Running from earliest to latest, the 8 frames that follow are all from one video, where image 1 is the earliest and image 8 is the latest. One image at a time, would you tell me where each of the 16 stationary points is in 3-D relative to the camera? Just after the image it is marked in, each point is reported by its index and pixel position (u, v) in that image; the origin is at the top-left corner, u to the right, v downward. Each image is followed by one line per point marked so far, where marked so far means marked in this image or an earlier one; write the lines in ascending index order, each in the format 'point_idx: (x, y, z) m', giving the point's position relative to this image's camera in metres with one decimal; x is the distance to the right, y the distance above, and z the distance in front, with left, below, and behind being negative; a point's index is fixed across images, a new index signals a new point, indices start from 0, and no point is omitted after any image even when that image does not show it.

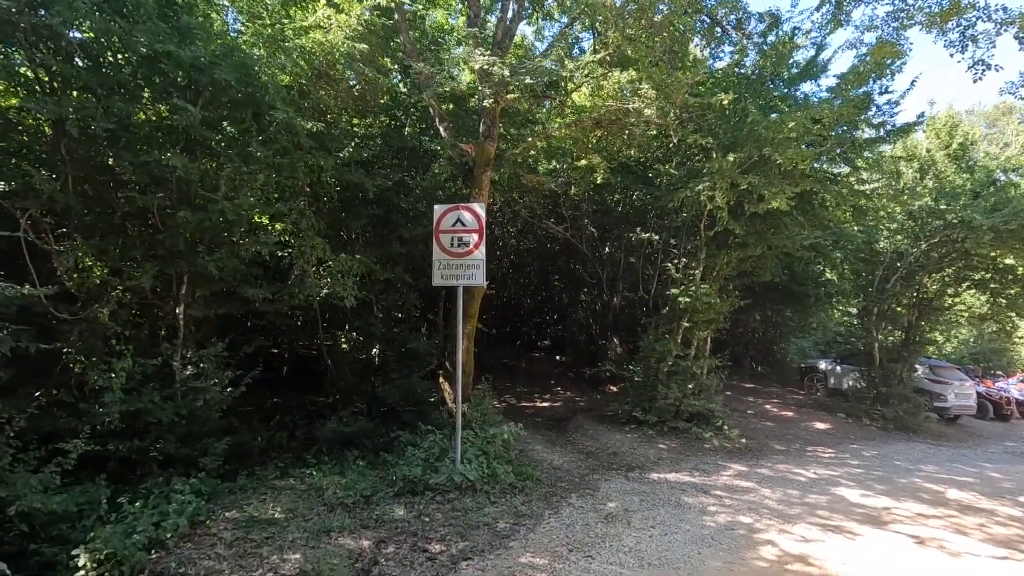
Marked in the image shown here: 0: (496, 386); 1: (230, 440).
0: (-0.5, -2.9, +15.9) m
1: (-4.0, -2.2, +7.7) m
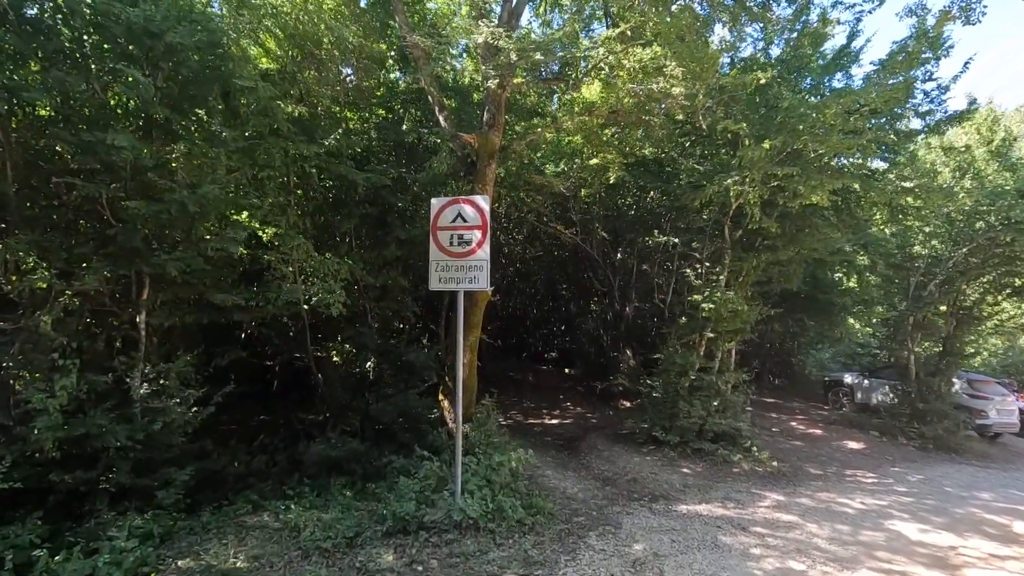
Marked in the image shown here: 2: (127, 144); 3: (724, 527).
0: (-0.3, -3.2, +14.9) m
1: (-3.9, -2.2, +6.7) m
2: (-3.5, +1.3, +4.8) m
3: (+2.6, -3.0, +6.6) m
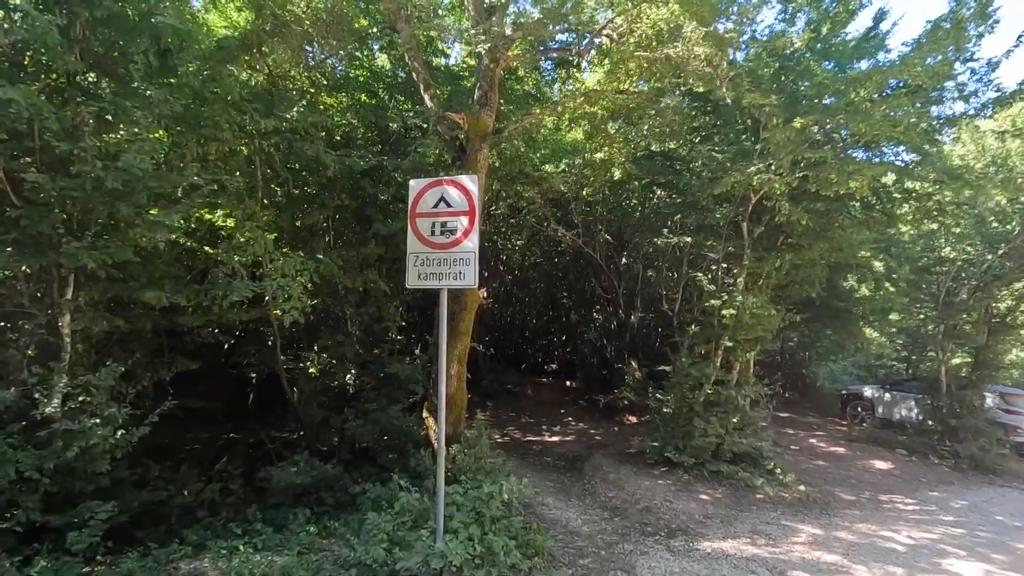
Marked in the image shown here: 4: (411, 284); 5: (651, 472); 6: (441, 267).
0: (-0.4, -3.3, +13.9) m
1: (-4.0, -2.2, +5.7) m
2: (-3.5, +1.4, +3.8) m
3: (+2.6, -2.9, +5.5) m
4: (-1.0, 0.0, +5.3) m
5: (+2.4, -3.2, +9.2) m
6: (-0.7, +0.2, +5.2) m
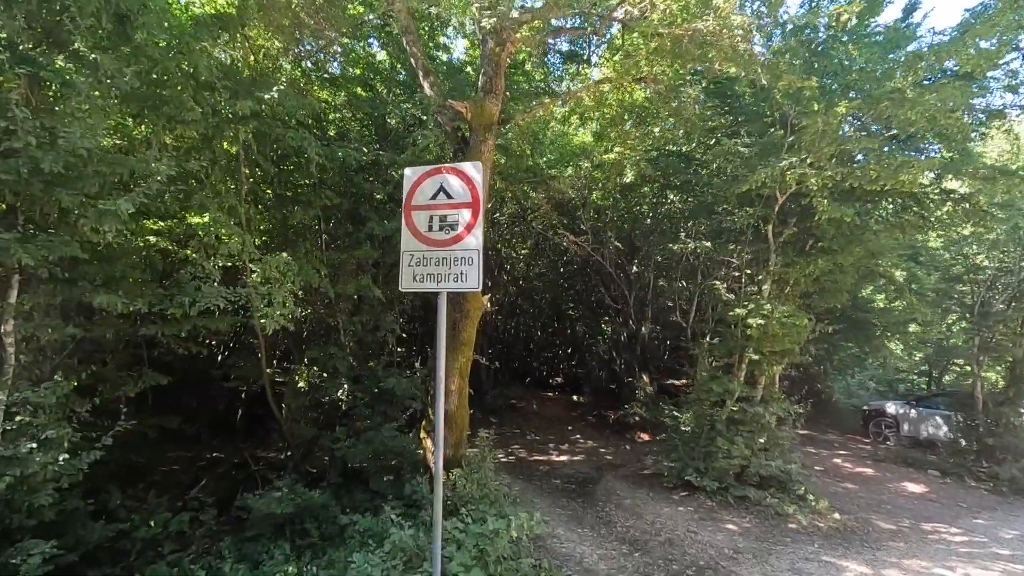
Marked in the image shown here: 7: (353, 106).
0: (-0.3, -3.6, +13.1) m
1: (-3.9, -2.3, +5.0) m
2: (-3.5, +1.4, +3.2) m
3: (+2.6, -3.0, +4.8) m
4: (-0.9, 0.0, +4.6) m
5: (+2.5, -3.3, +8.4) m
6: (-0.6, +0.2, +4.5) m
7: (-2.3, +2.6, +7.7) m
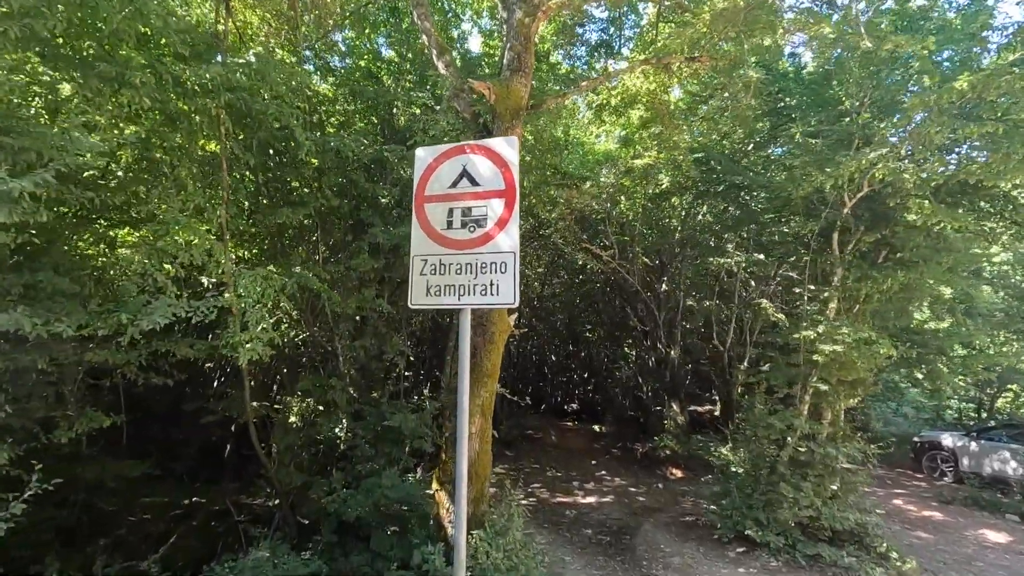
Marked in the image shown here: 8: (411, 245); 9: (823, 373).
0: (+0.1, -4.0, +11.8) m
1: (-3.6, -2.4, +3.8) m
2: (-3.2, +1.3, +2.2) m
3: (+2.9, -3.1, +3.5) m
4: (-0.6, -0.1, +3.4) m
5: (+2.9, -3.5, +7.1) m
6: (-0.3, +0.1, +3.4) m
7: (-1.9, +2.4, +6.7) m
8: (-0.7, +0.3, +3.5) m
9: (+4.3, -1.2, +7.4) m
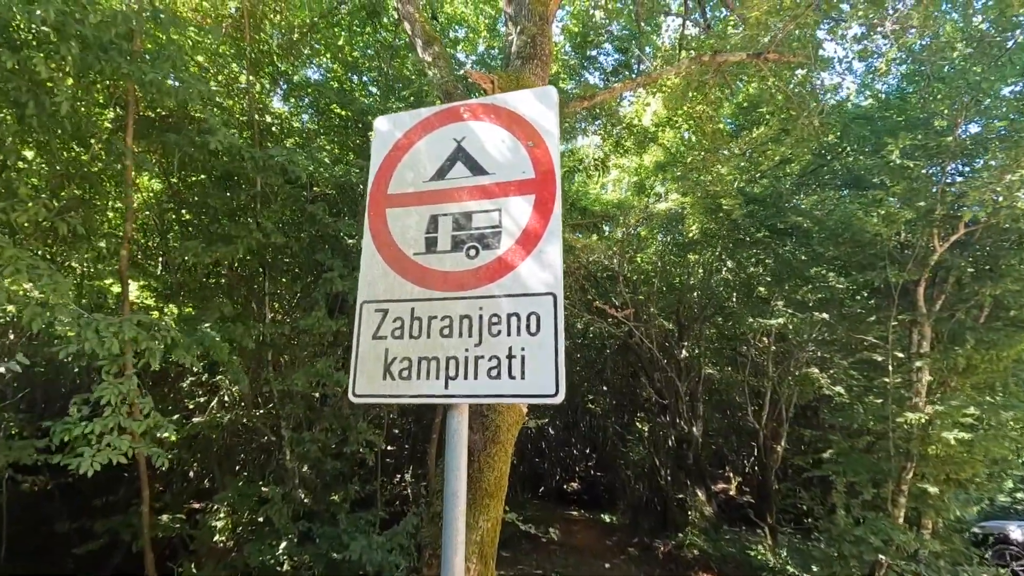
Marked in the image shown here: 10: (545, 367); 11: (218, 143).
0: (+0.1, -5.2, +9.6) m
1: (-3.5, -2.7, +1.8) m
2: (-3.1, +1.2, +0.6) m
3: (+3.1, -3.3, +1.5) m
4: (-0.5, -0.3, +1.8) m
5: (+2.9, -4.2, +5.1) m
6: (-0.2, -0.2, +1.8) m
7: (-1.9, +1.7, +5.3) m
8: (-0.5, 0.0, +1.9) m
9: (+4.4, -1.9, +5.7) m
10: (+0.1, -0.2, +1.6) m
11: (-1.8, +0.9, +3.6) m
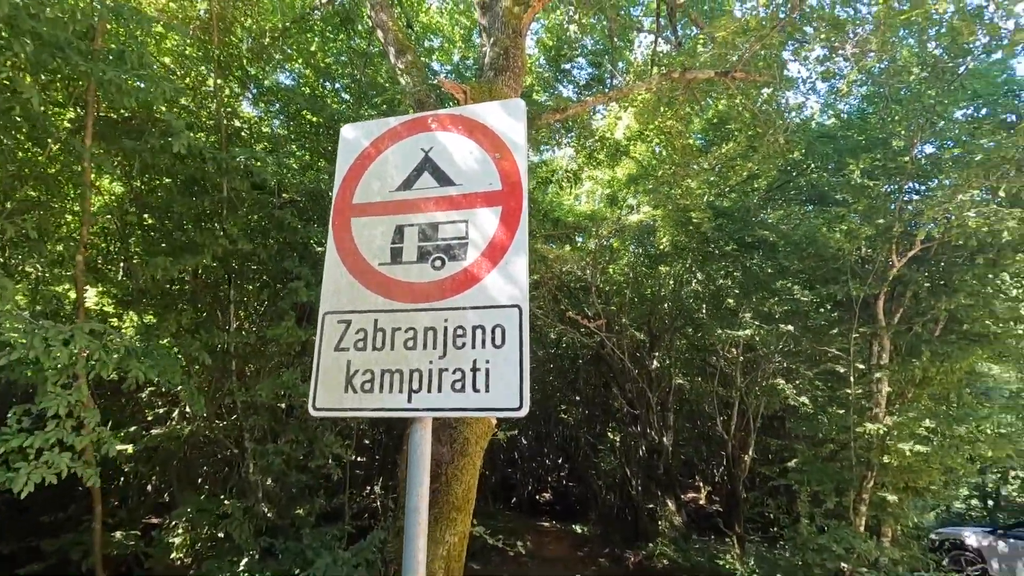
0: (-0.4, -5.4, +9.5) m
1: (-3.6, -2.7, +1.6) m
2: (-3.1, +1.2, +0.5) m
3: (+2.9, -3.4, +1.6) m
4: (-0.6, -0.4, +1.7) m
5: (+2.6, -4.3, +5.1) m
6: (-0.3, -0.2, +1.7) m
7: (-2.1, +1.6, +5.2) m
8: (-0.7, 0.0, +1.9) m
9: (+4.0, -2.1, +5.8) m
10: (0.0, -0.3, +1.6) m
11: (-2.0, +0.9, +3.6) m
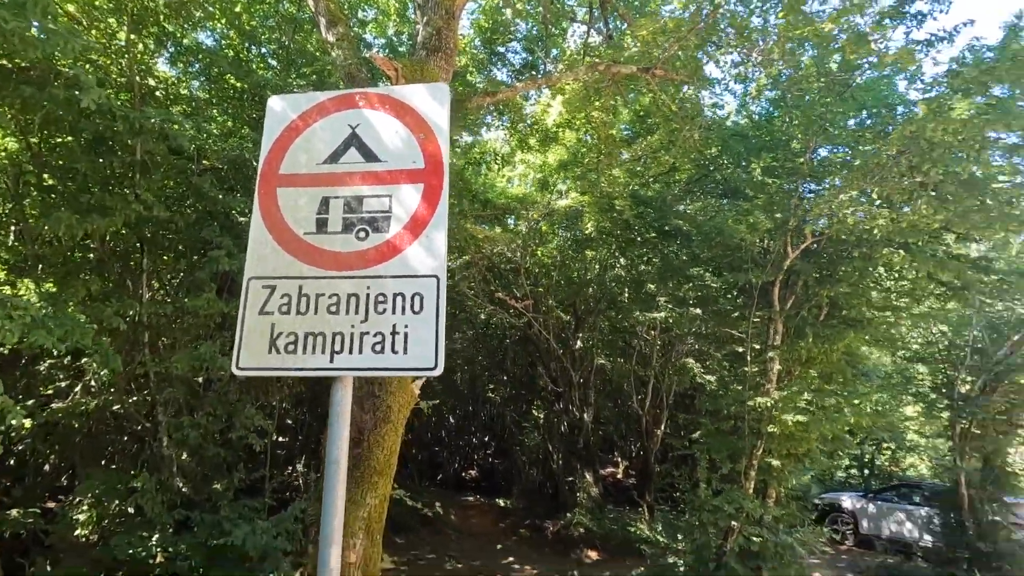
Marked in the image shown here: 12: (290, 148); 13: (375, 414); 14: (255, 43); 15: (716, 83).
0: (-1.8, -5.0, +9.7) m
1: (-4.0, -2.5, +1.3) m
2: (-3.2, +1.4, +0.2) m
3: (+2.5, -3.4, +2.2) m
4: (-0.9, -0.3, +1.8) m
5: (+1.7, -4.2, +5.7) m
6: (-0.6, -0.1, +1.8) m
7: (-2.8, +1.9, +5.0) m
8: (-1.0, +0.1, +2.0) m
9: (+3.1, -1.9, +6.5) m
10: (-0.3, -0.2, +1.8) m
11: (-2.4, +1.1, +3.4) m
12: (-0.8, +0.5, +2.0) m
13: (-1.0, -0.9, +3.8) m
14: (-2.8, +2.6, +5.7) m
15: (+2.6, +2.6, +6.7) m
